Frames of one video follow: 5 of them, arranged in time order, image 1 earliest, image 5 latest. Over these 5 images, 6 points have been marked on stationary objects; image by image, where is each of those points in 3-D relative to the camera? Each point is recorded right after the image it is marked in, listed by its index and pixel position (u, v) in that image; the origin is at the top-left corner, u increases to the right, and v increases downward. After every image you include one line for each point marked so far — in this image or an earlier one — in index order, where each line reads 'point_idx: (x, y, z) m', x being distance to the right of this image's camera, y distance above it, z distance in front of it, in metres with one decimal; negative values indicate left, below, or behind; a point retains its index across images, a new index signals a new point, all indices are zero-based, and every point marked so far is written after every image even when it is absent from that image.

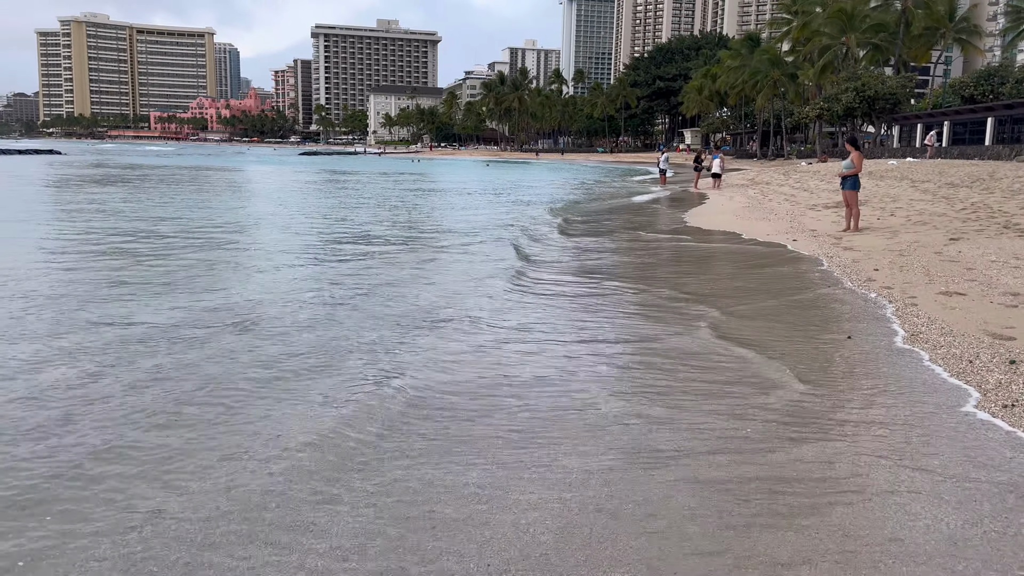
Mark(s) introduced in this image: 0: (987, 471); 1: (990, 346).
0: (+2.2, -0.9, +3.9) m
1: (+3.3, -0.4, +5.7) m
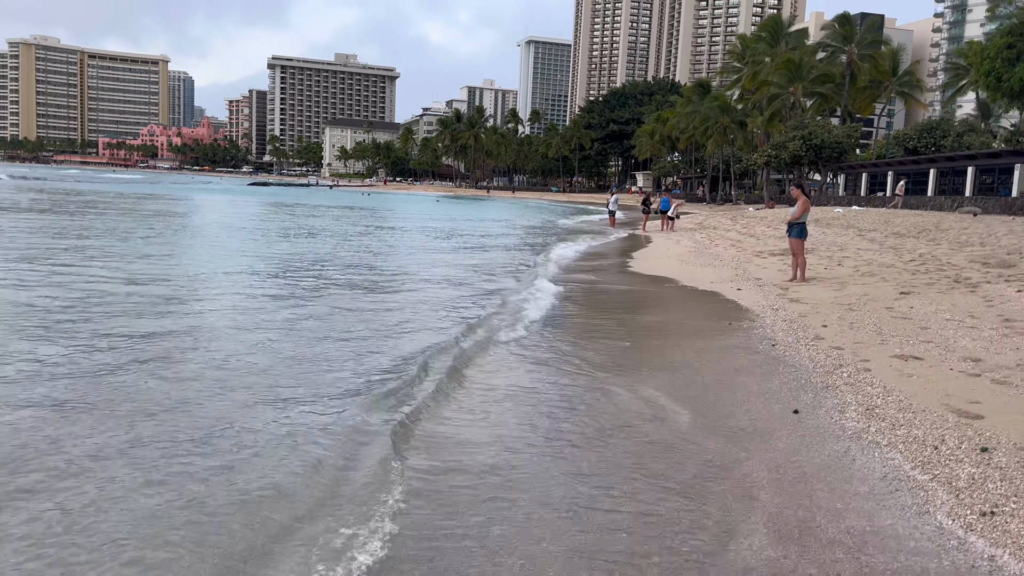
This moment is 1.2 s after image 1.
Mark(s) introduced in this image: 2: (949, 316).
0: (+1.6, -1.2, +3.0) m
1: (+2.6, -0.8, +4.9) m
2: (+4.7, -0.3, +8.8) m
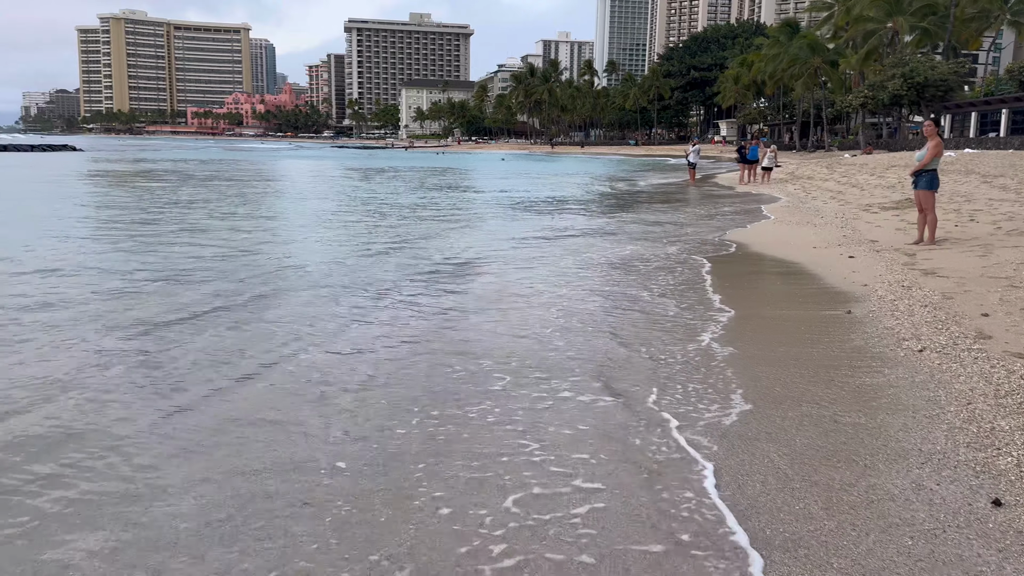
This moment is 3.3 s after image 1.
0: (+1.4, -1.3, +0.8) m
1: (+2.6, -0.8, +2.5) m
2: (+5.0, -0.1, +6.2) m
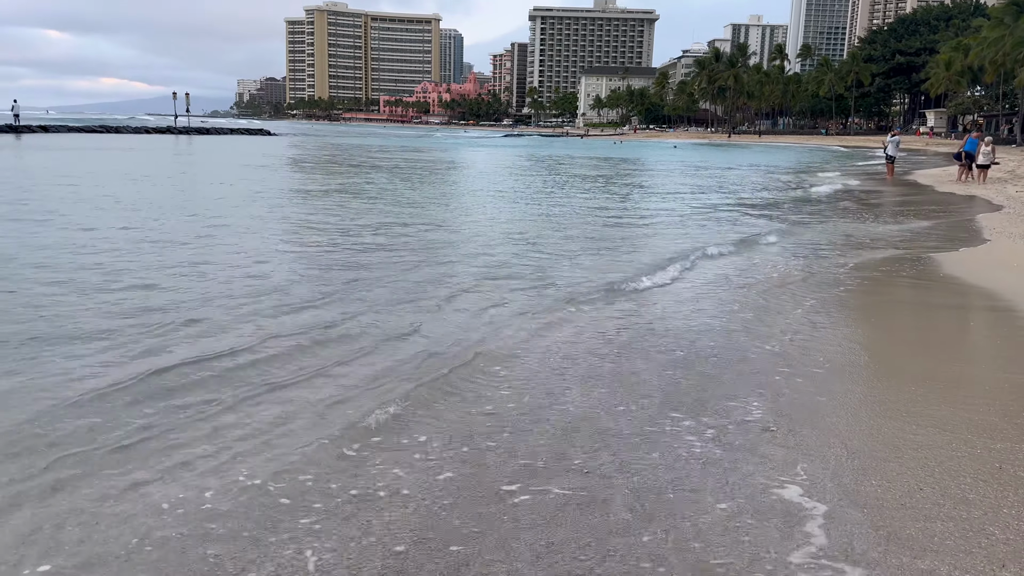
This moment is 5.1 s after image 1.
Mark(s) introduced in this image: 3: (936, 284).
0: (+0.8, -1.6, -0.7) m
1: (+2.3, -1.2, +0.7) m
2: (+5.5, -0.5, +3.8) m
3: (+4.0, 0.0, +7.8) m
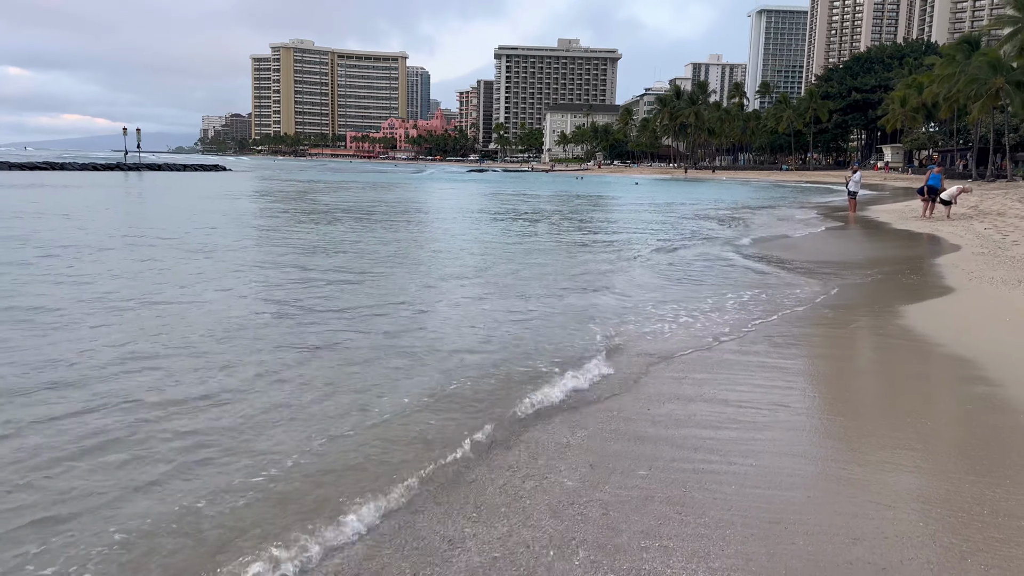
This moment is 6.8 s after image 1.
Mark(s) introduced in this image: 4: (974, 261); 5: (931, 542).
0: (+0.5, -1.8, -2.1) m
1: (+1.9, -1.4, -0.5) m
2: (+5.0, -0.8, +2.7) m
3: (+3.3, -0.5, +6.7) m
4: (+7.2, +0.4, +12.6) m
5: (+1.5, -1.0, +3.1) m
